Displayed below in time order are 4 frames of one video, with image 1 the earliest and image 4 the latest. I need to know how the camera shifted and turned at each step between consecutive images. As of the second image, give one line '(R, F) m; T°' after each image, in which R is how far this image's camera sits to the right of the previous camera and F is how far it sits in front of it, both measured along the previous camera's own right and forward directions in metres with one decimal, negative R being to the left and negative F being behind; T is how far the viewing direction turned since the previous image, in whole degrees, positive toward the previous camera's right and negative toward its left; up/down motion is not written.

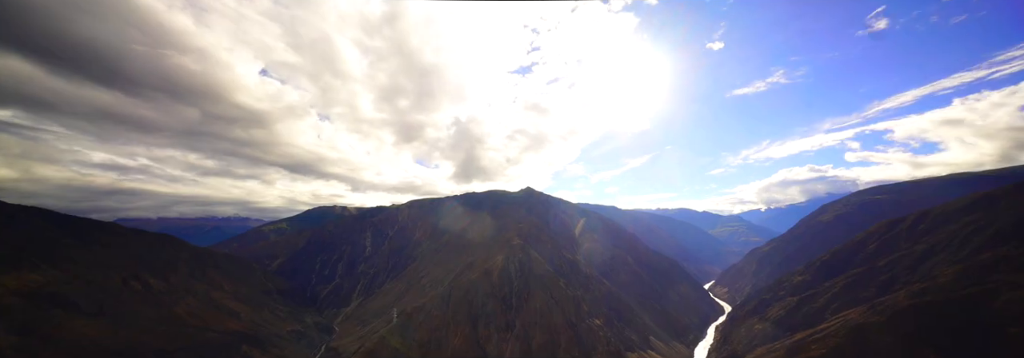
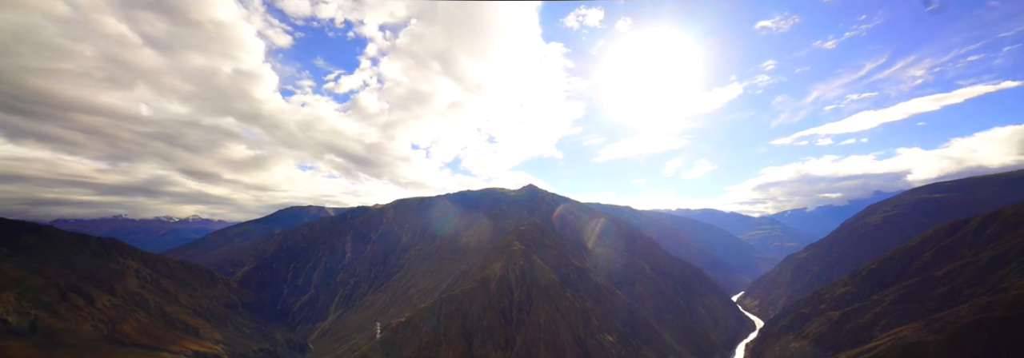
(0.0, +21.6) m; 0°
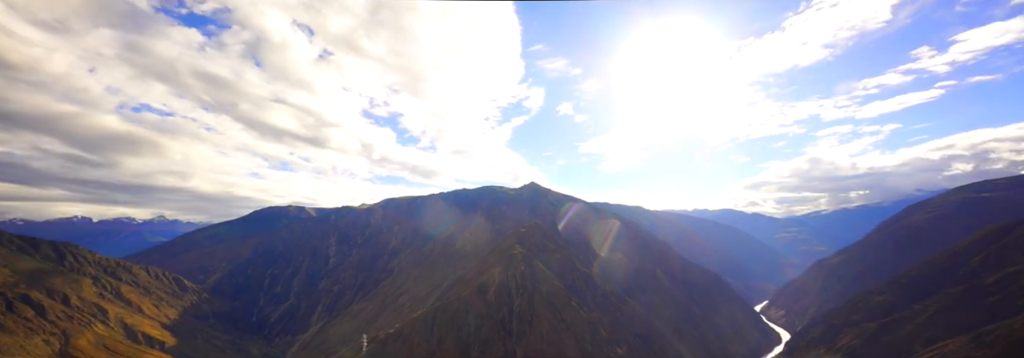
(0.0, +14.0) m; 0°
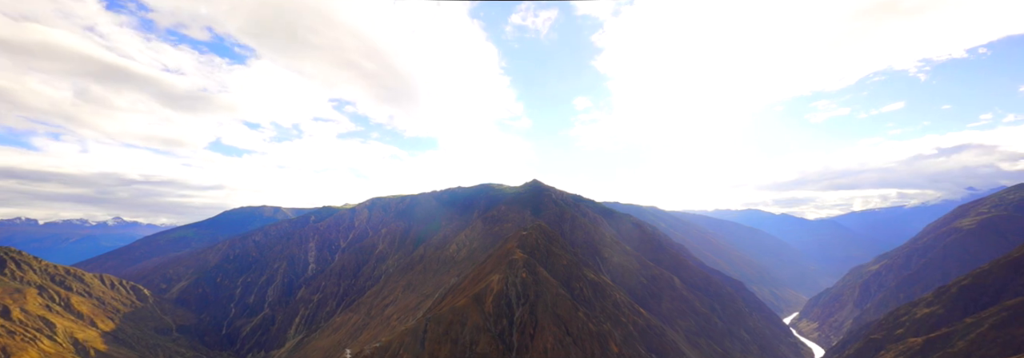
(+0.1, +14.4) m; 0°
